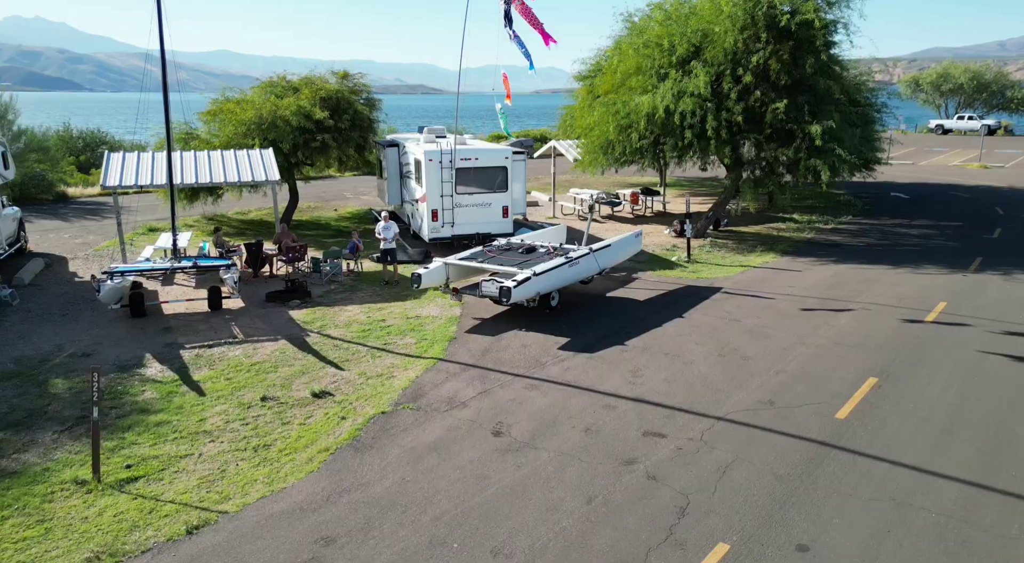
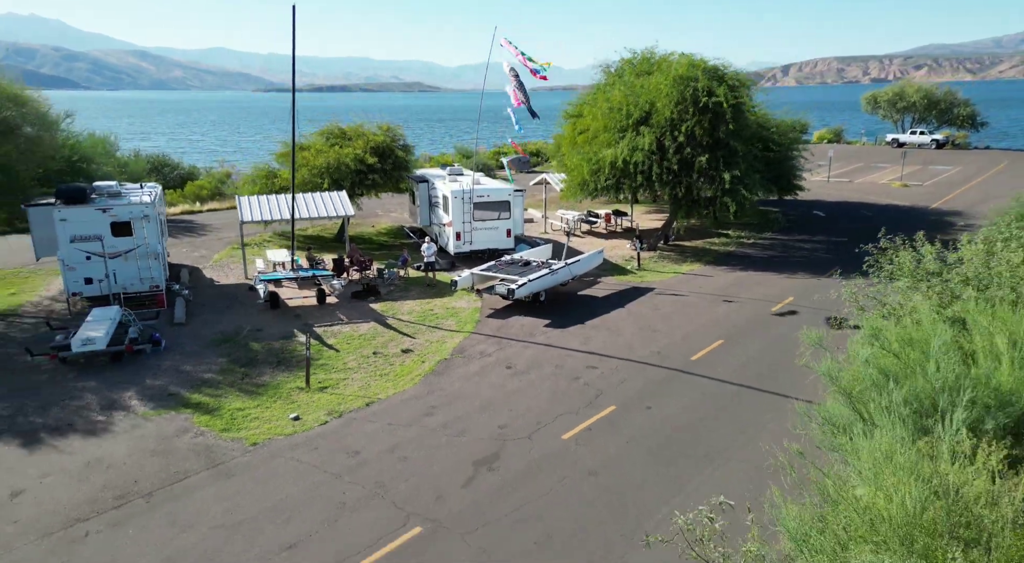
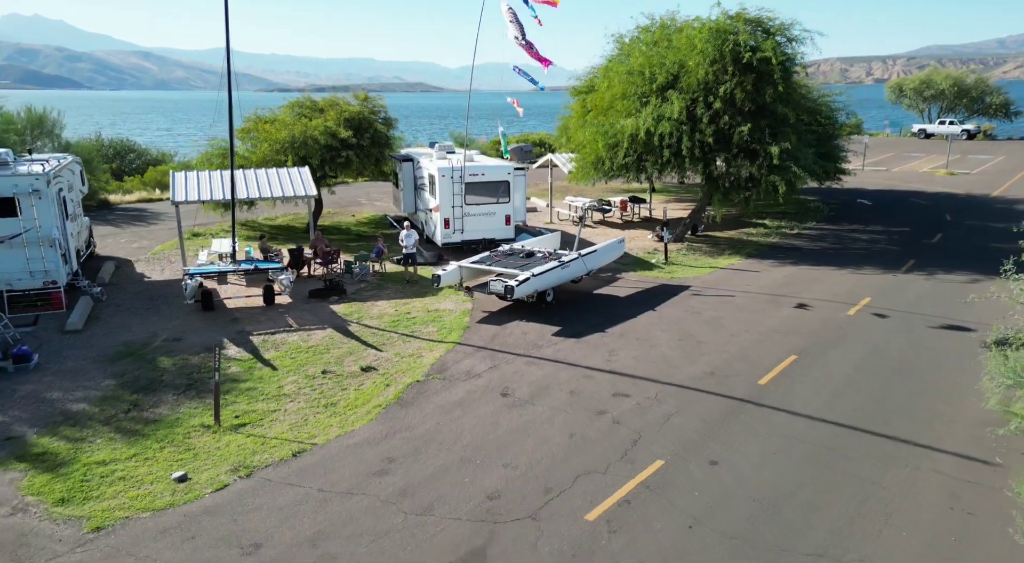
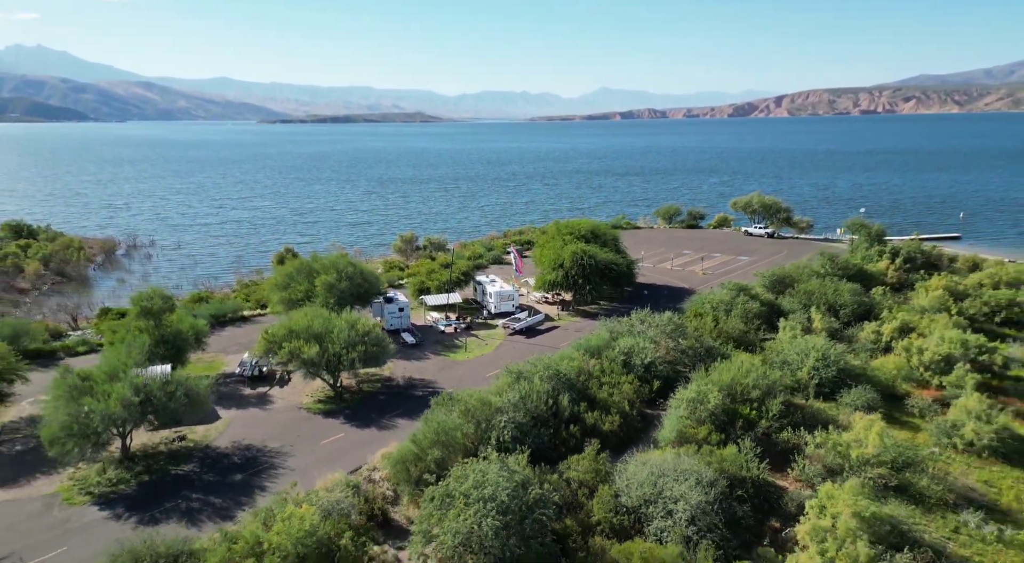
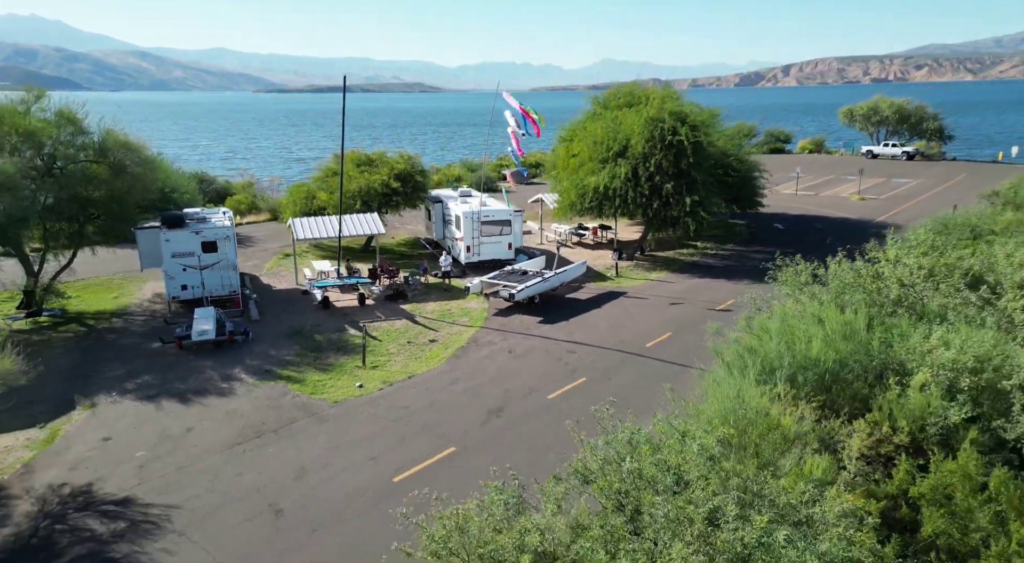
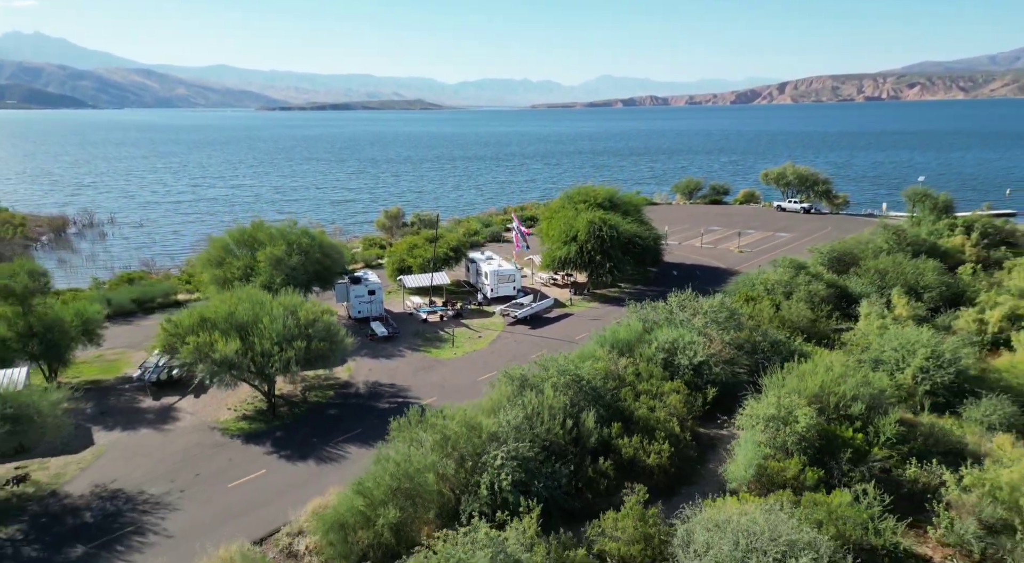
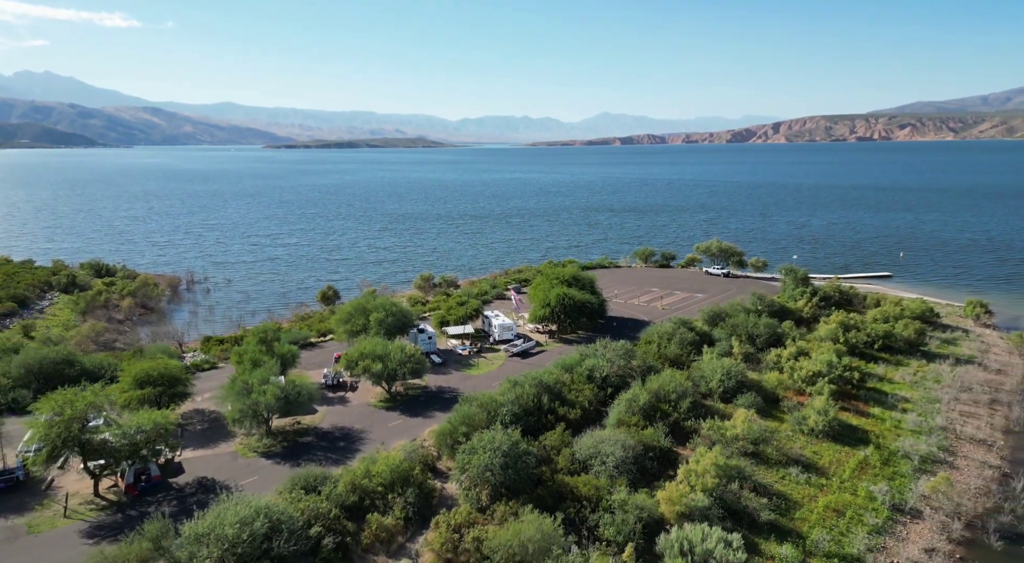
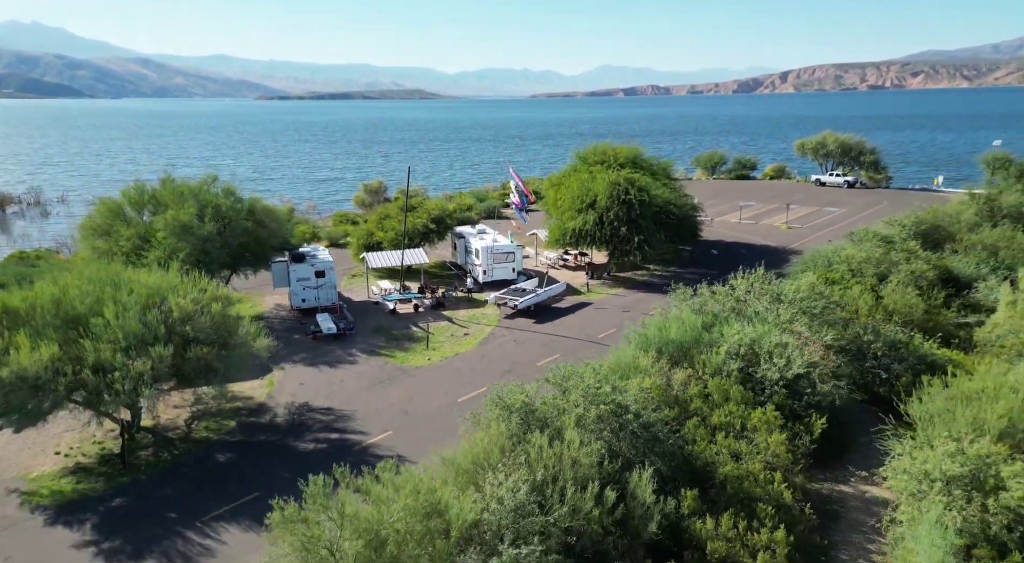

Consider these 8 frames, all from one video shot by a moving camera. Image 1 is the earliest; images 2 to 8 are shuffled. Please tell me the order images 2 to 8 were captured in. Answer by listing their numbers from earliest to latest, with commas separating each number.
3, 2, 5, 8, 6, 4, 7
